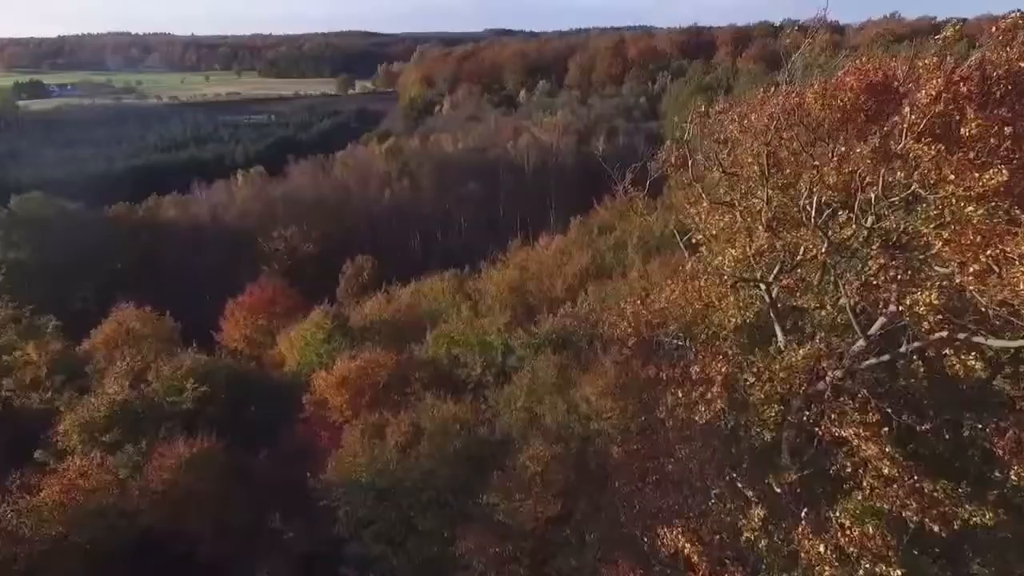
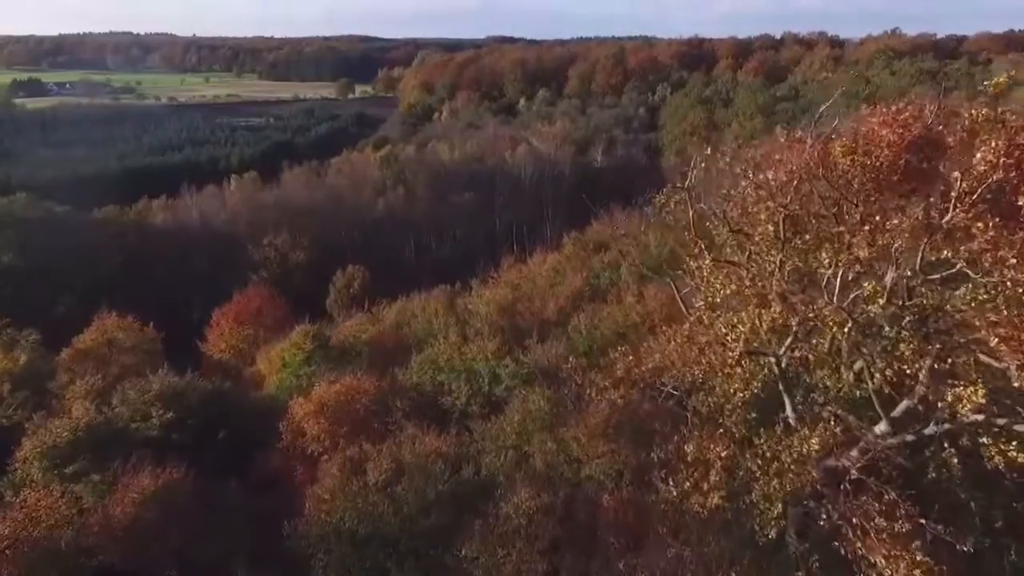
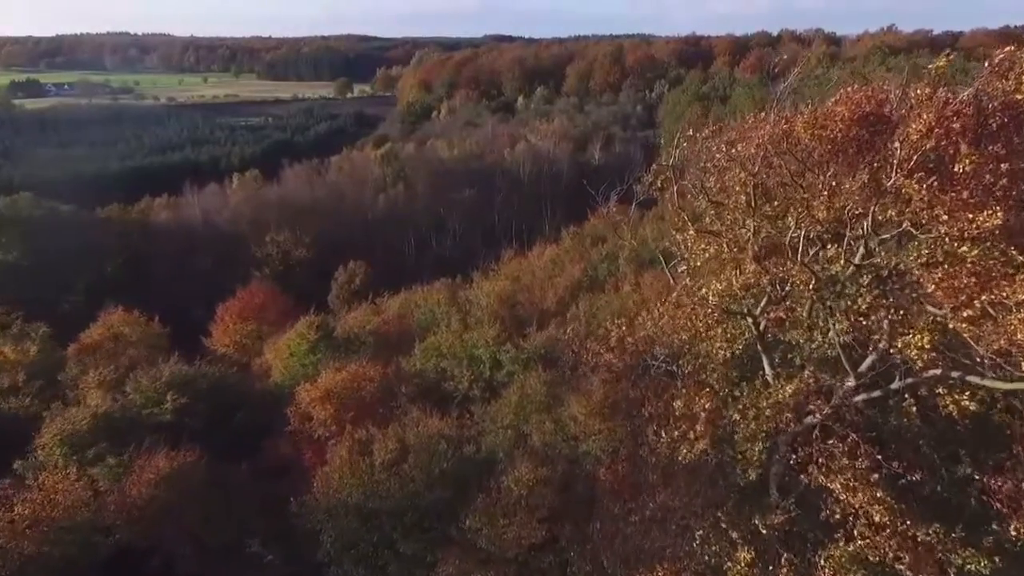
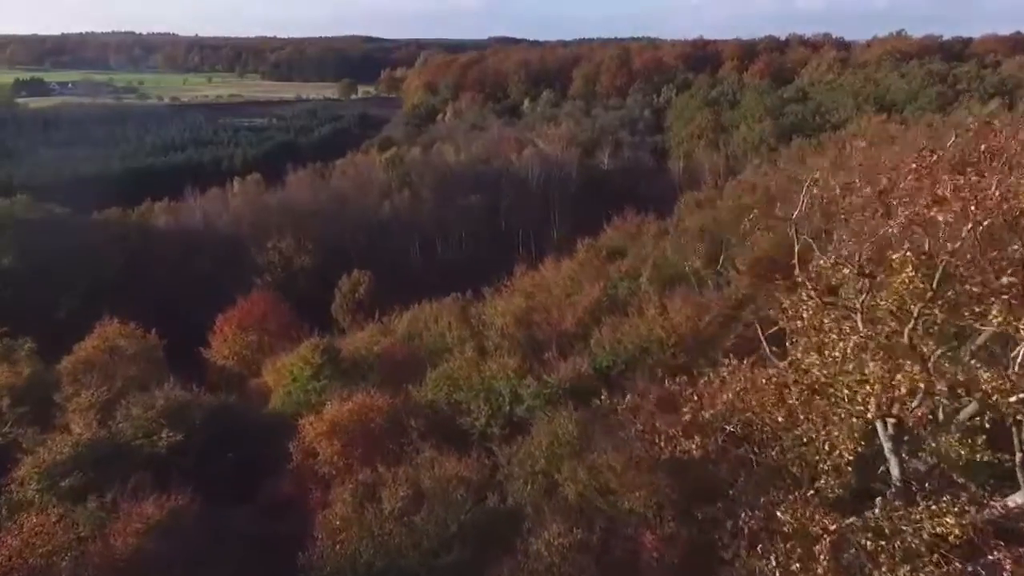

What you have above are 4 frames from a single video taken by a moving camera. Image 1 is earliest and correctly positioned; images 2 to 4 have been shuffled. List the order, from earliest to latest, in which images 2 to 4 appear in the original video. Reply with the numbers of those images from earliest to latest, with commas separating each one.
3, 2, 4
